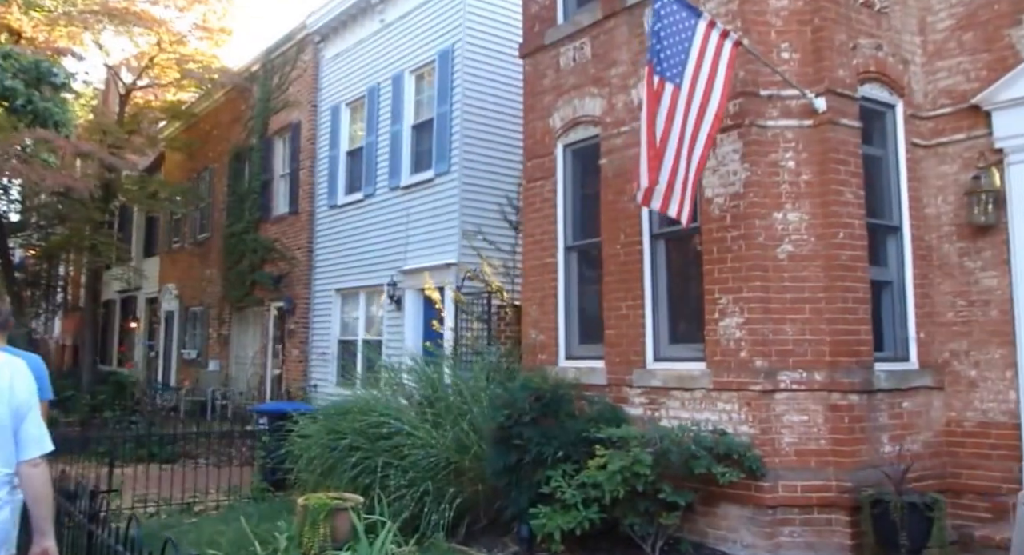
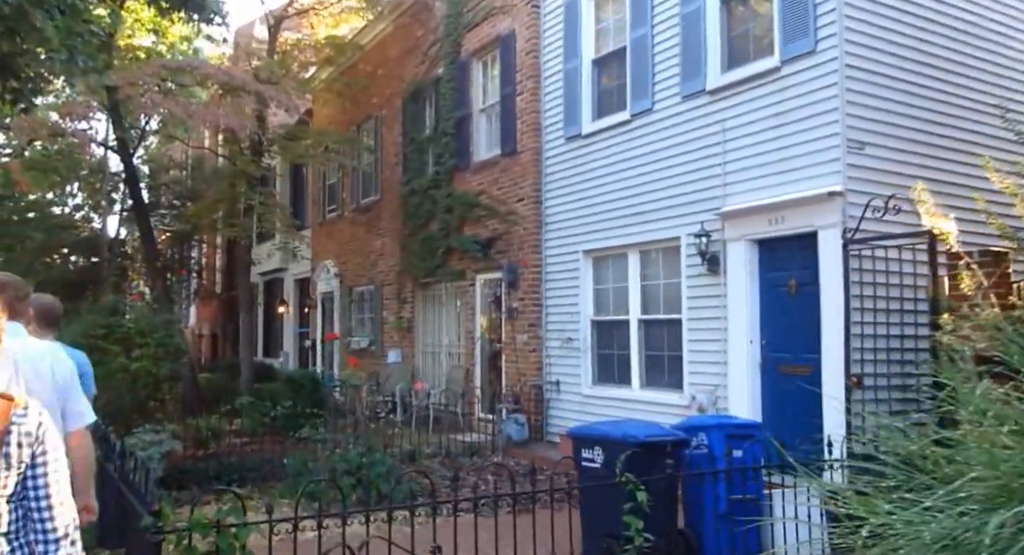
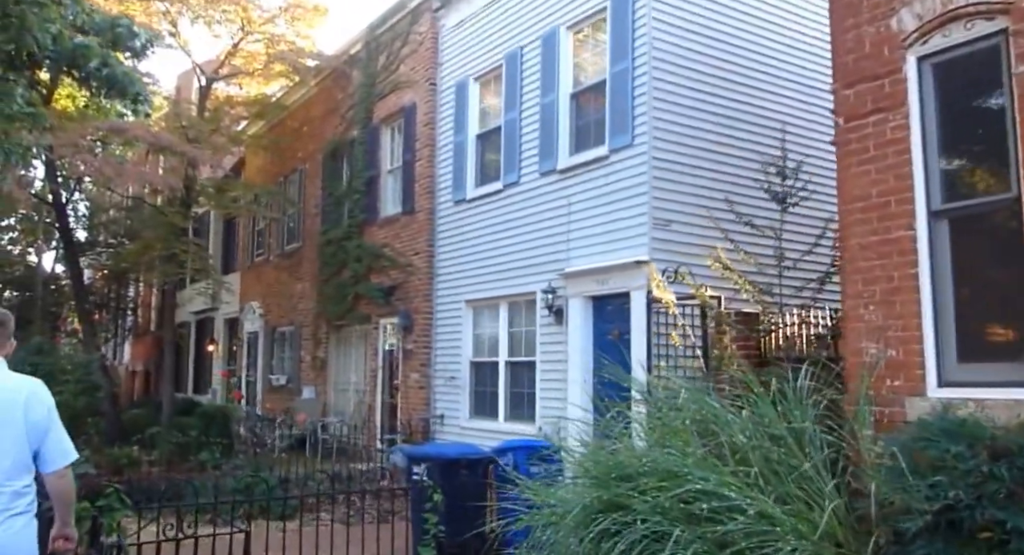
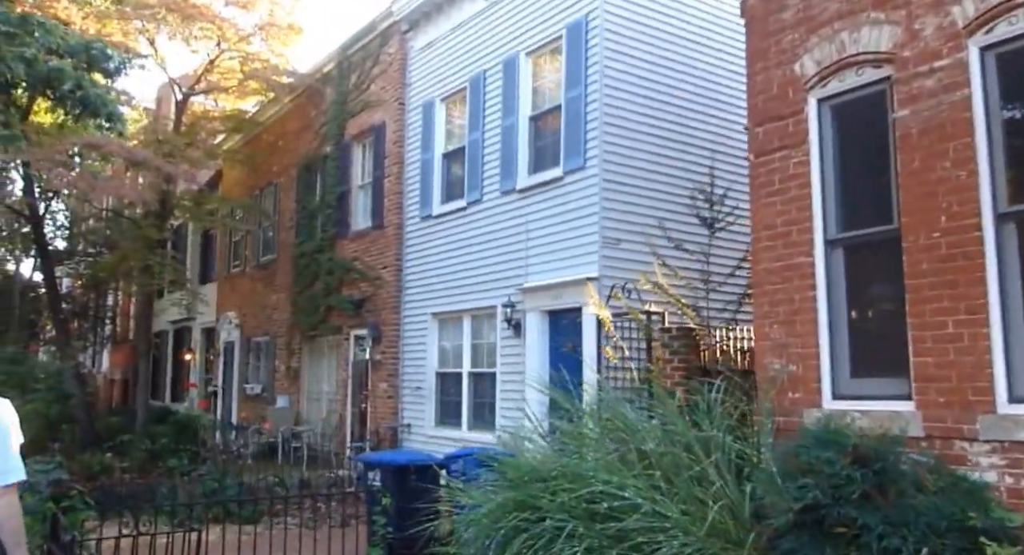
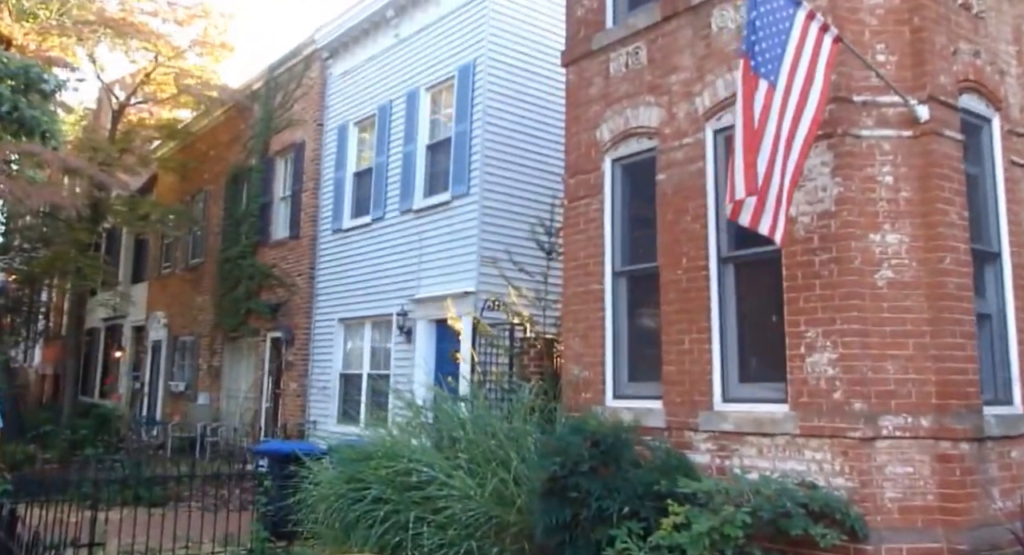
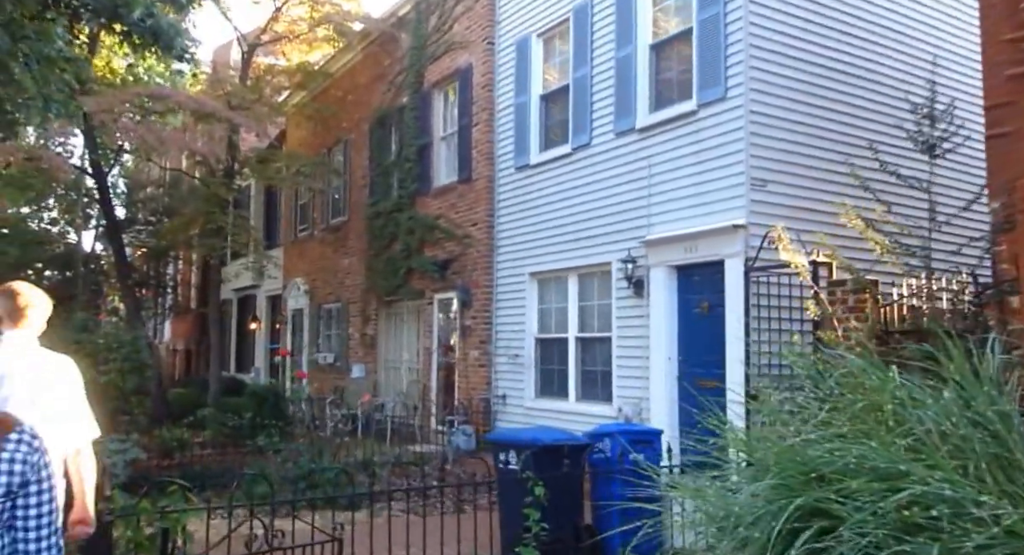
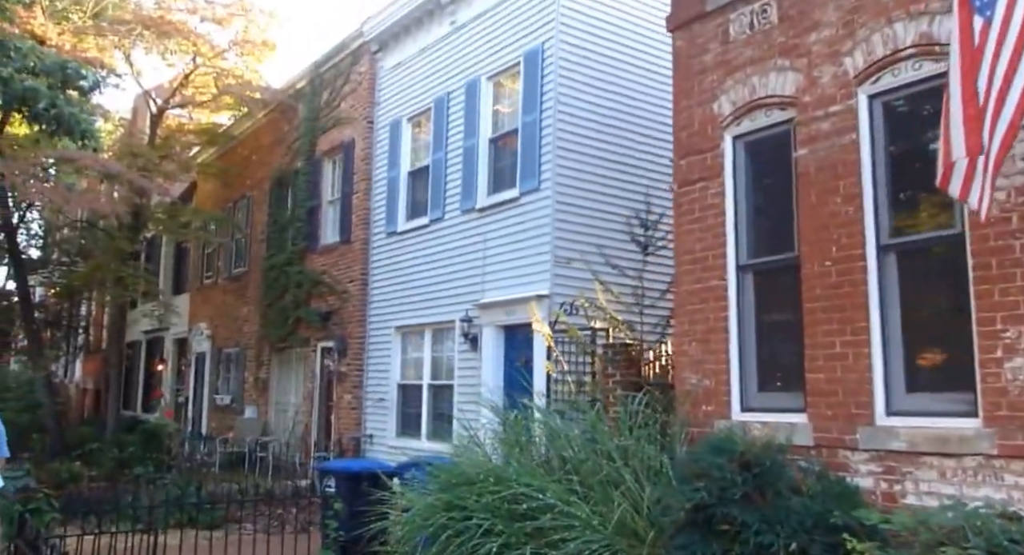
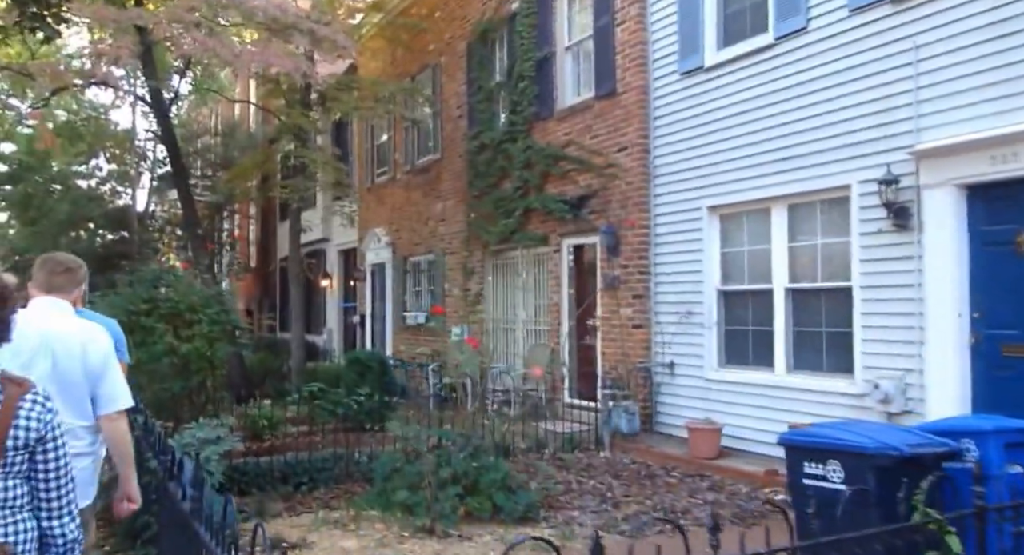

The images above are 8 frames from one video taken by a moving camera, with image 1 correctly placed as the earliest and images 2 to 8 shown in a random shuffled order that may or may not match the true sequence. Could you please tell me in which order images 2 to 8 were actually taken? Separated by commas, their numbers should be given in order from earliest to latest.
5, 7, 4, 3, 6, 2, 8
